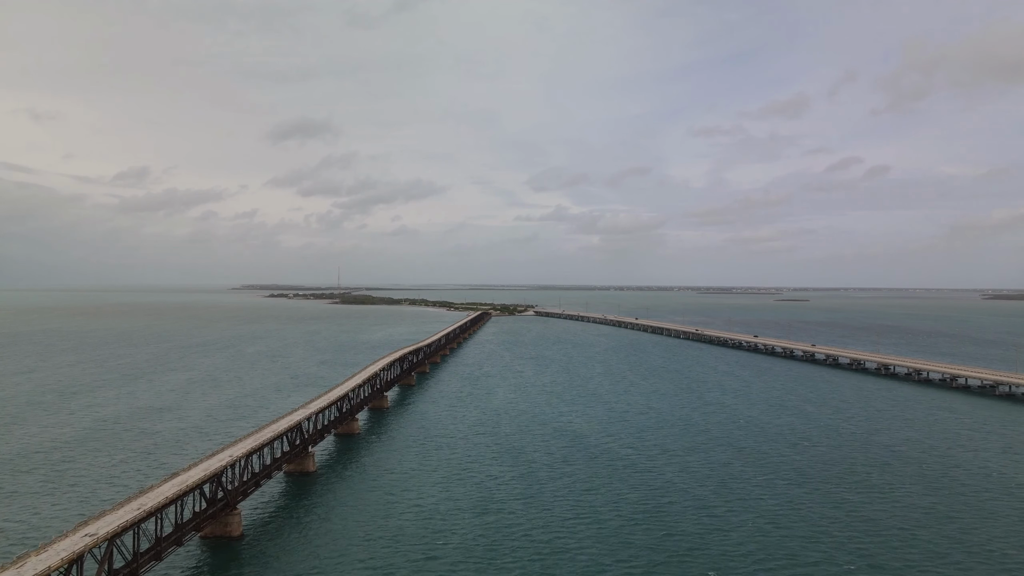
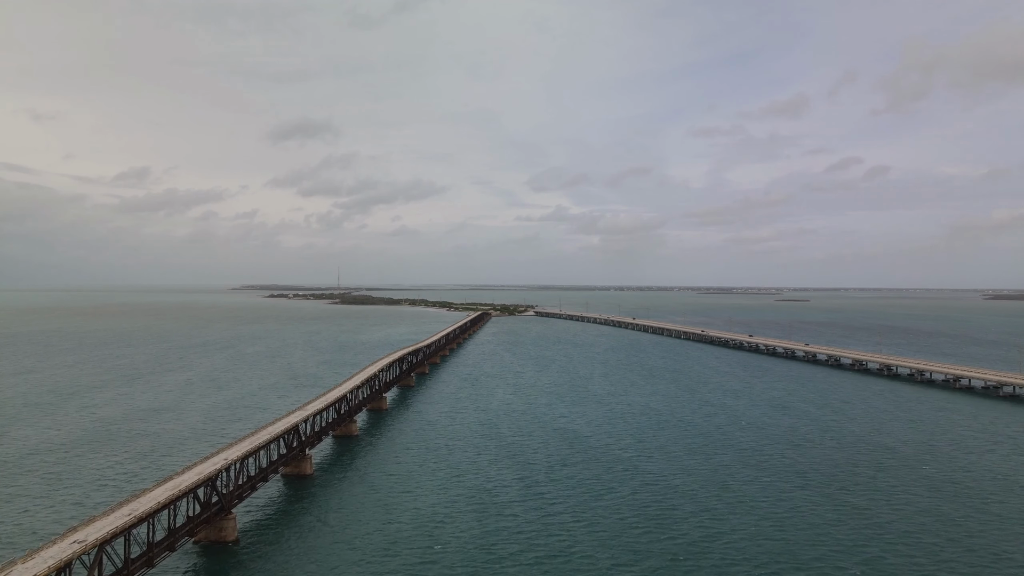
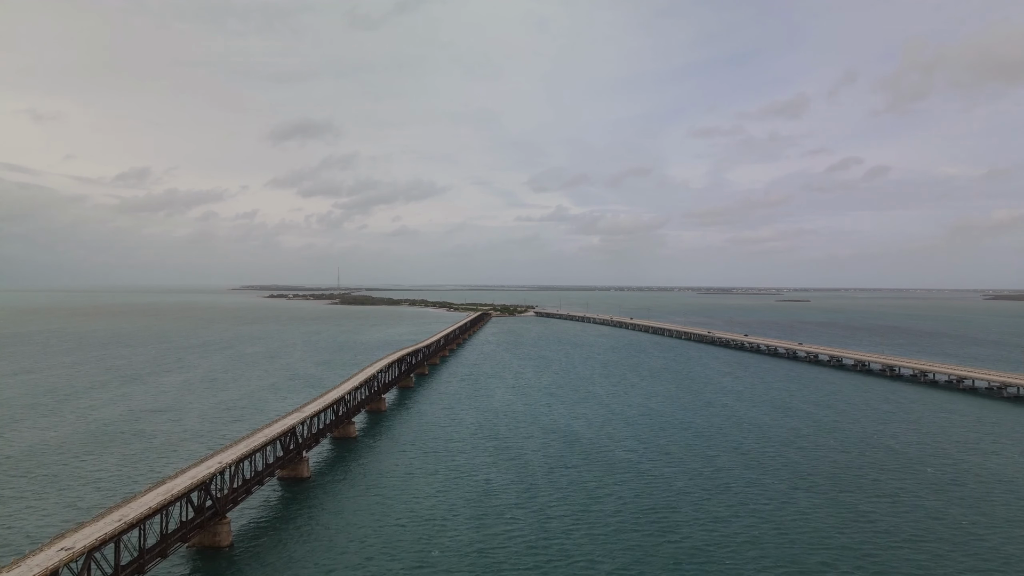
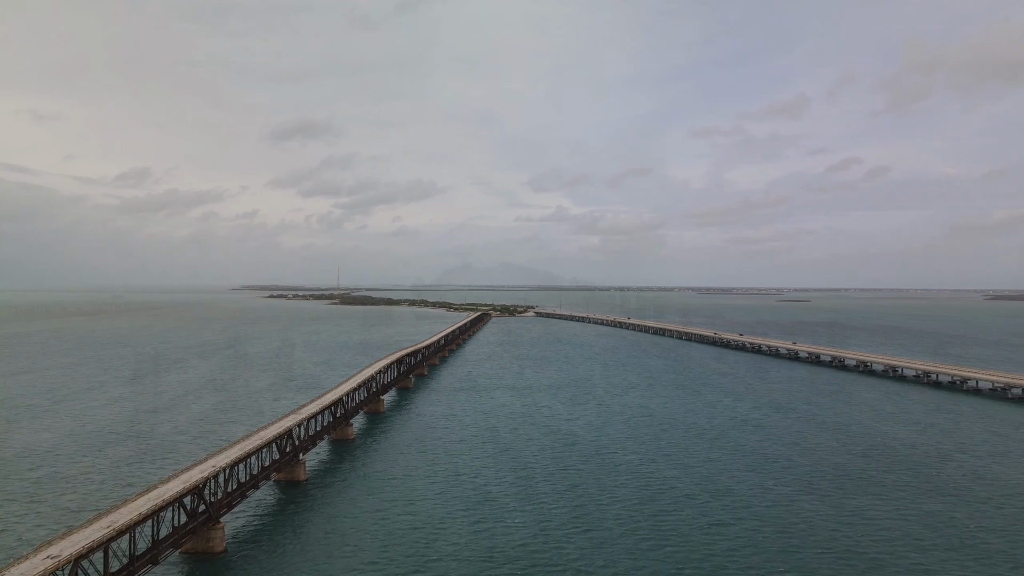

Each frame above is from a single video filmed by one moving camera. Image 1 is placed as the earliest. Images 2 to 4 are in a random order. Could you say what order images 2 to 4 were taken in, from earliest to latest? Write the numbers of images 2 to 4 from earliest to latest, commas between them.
2, 3, 4
